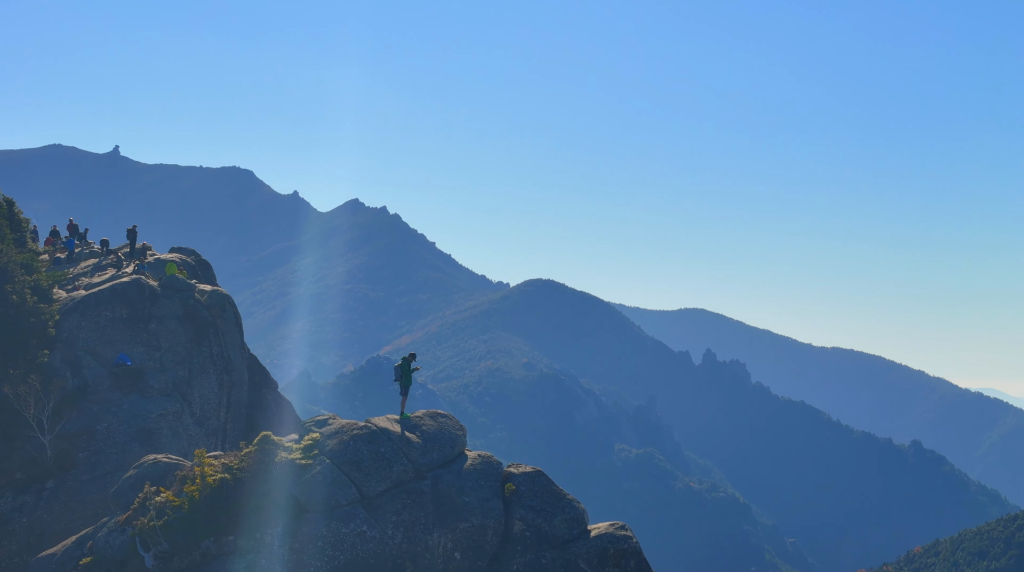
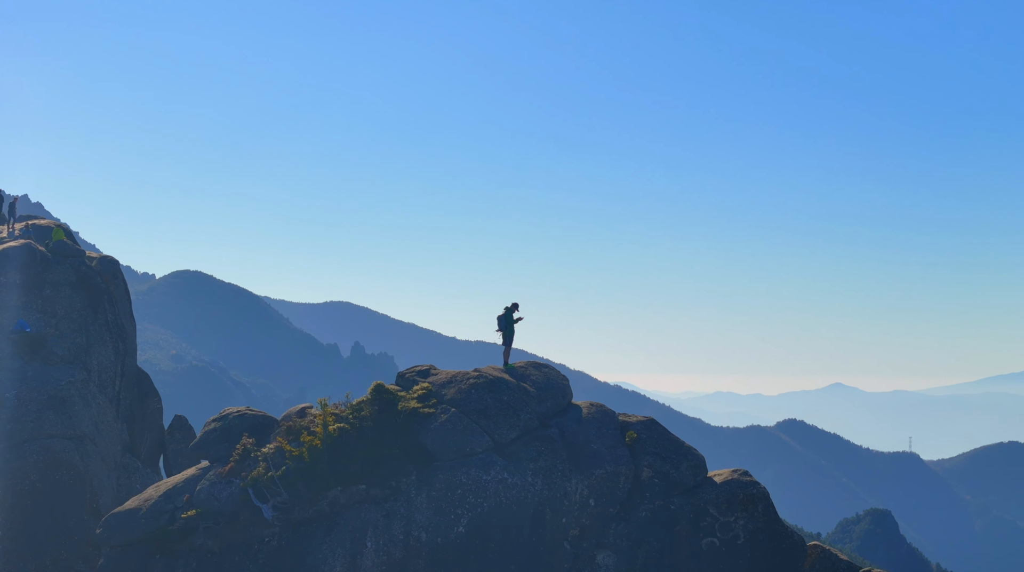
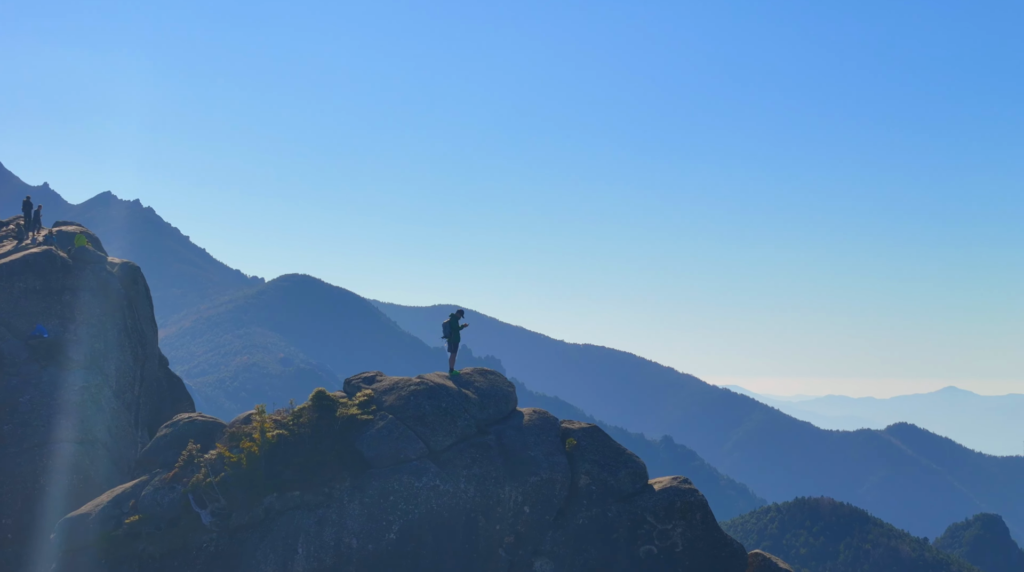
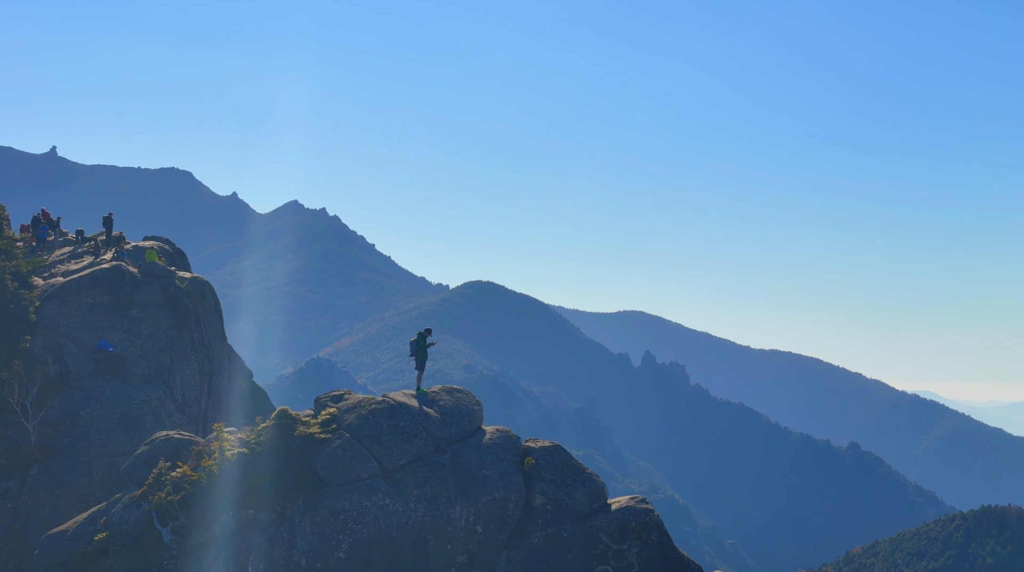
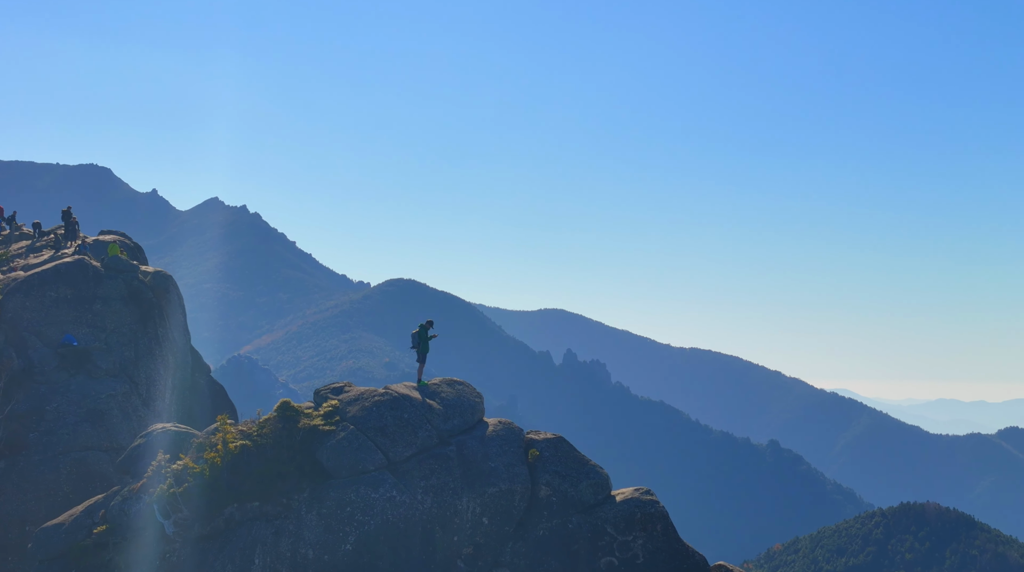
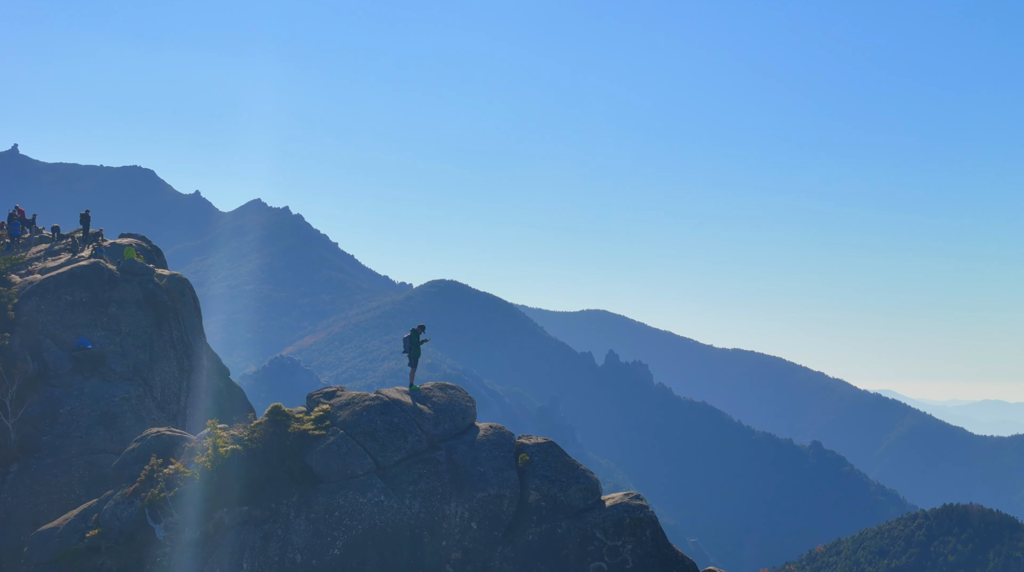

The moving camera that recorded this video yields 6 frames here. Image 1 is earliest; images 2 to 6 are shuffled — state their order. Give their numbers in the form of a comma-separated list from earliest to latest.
4, 6, 5, 3, 2
